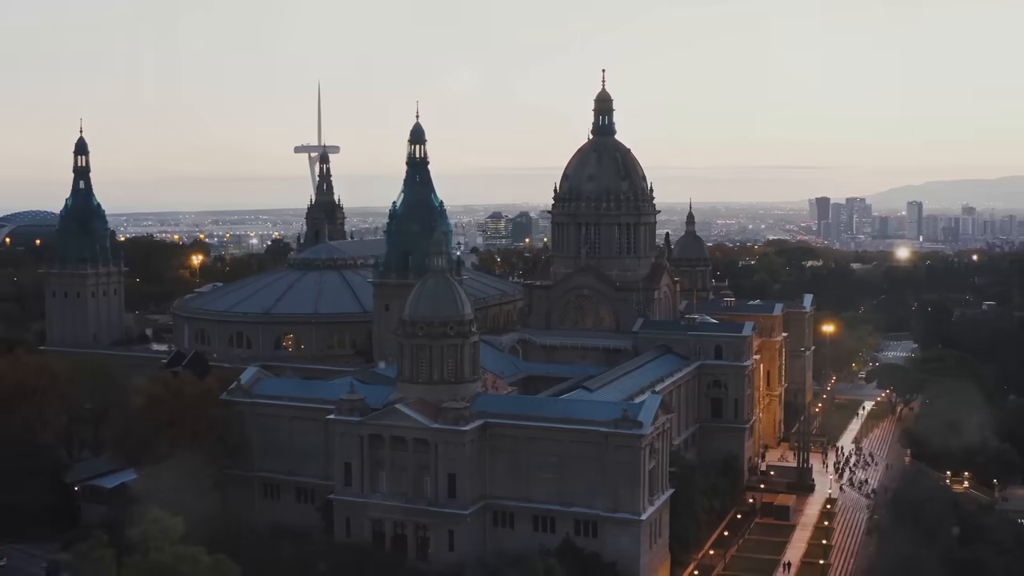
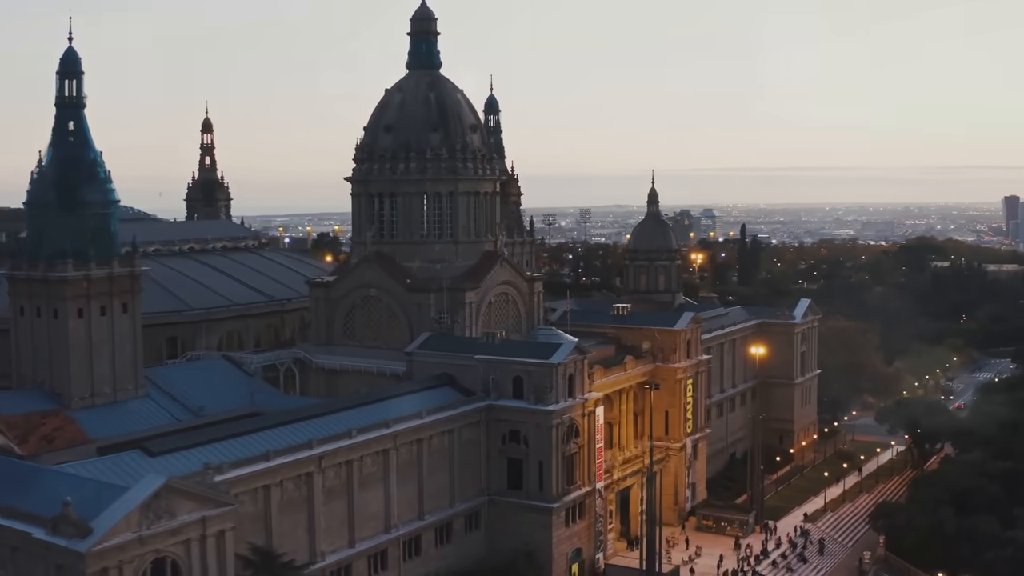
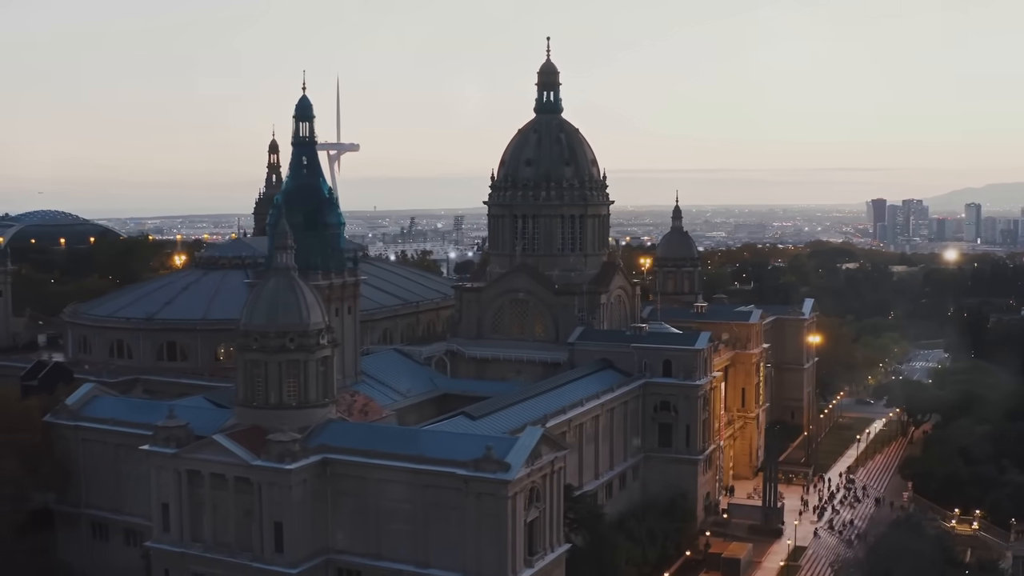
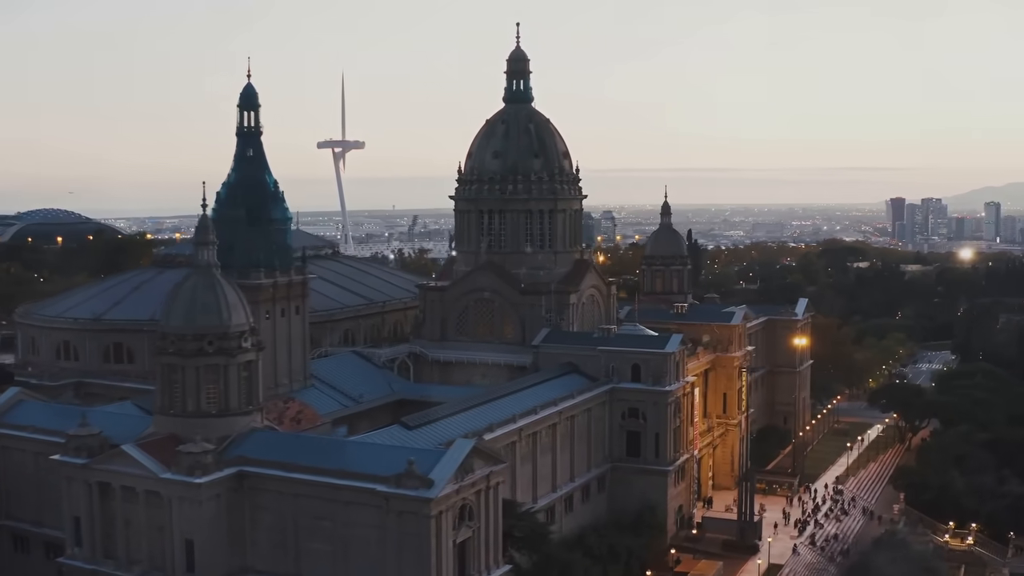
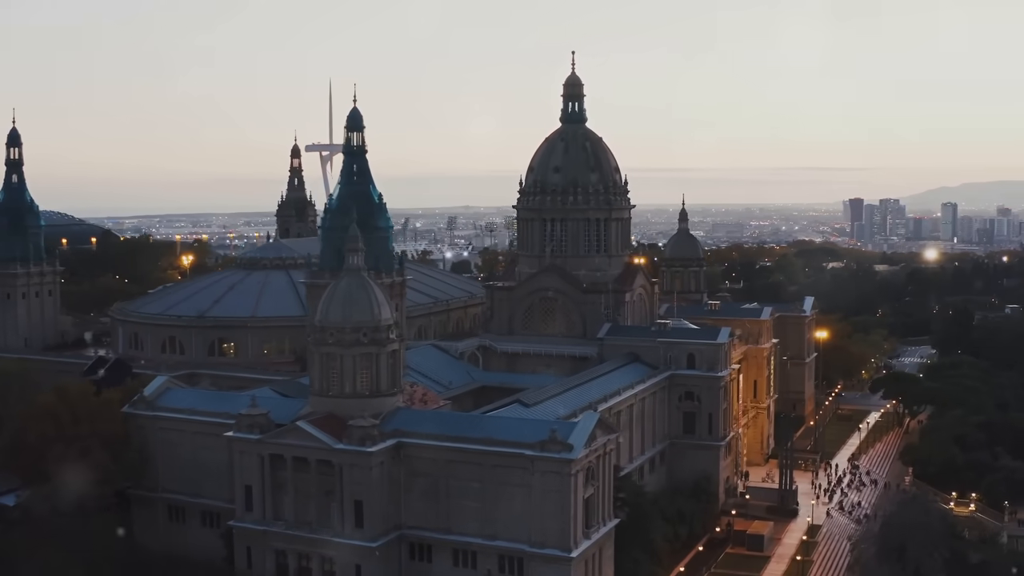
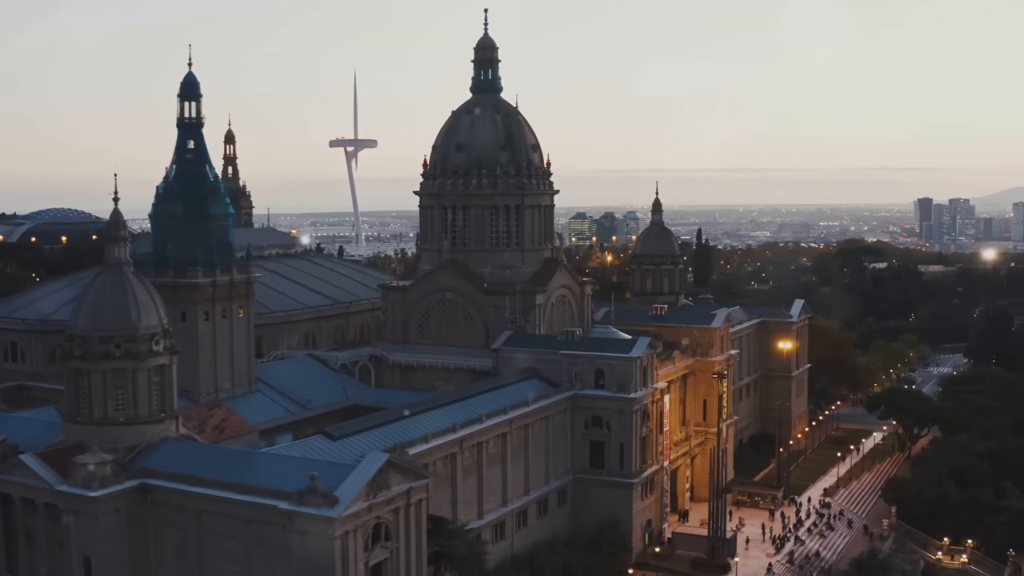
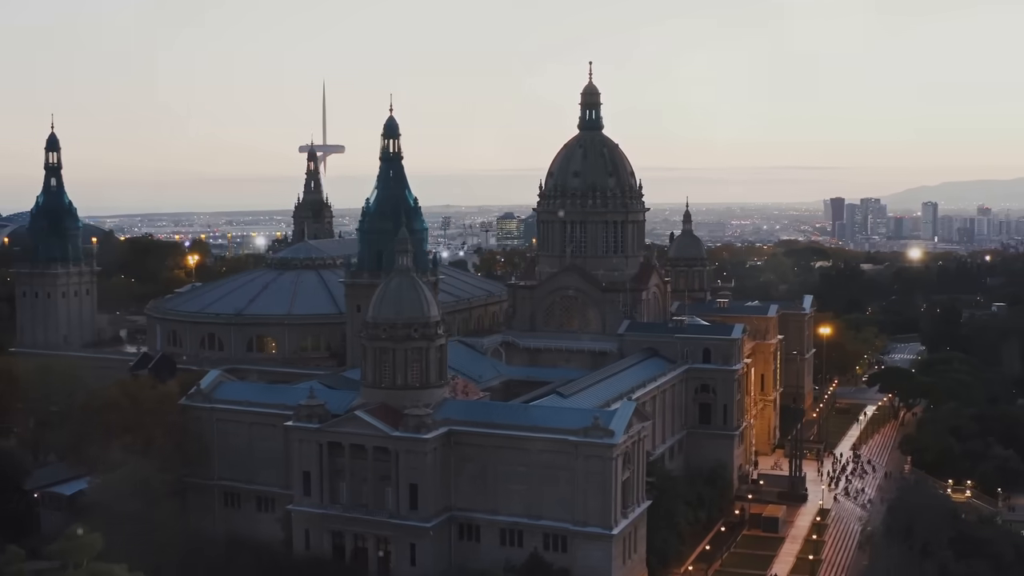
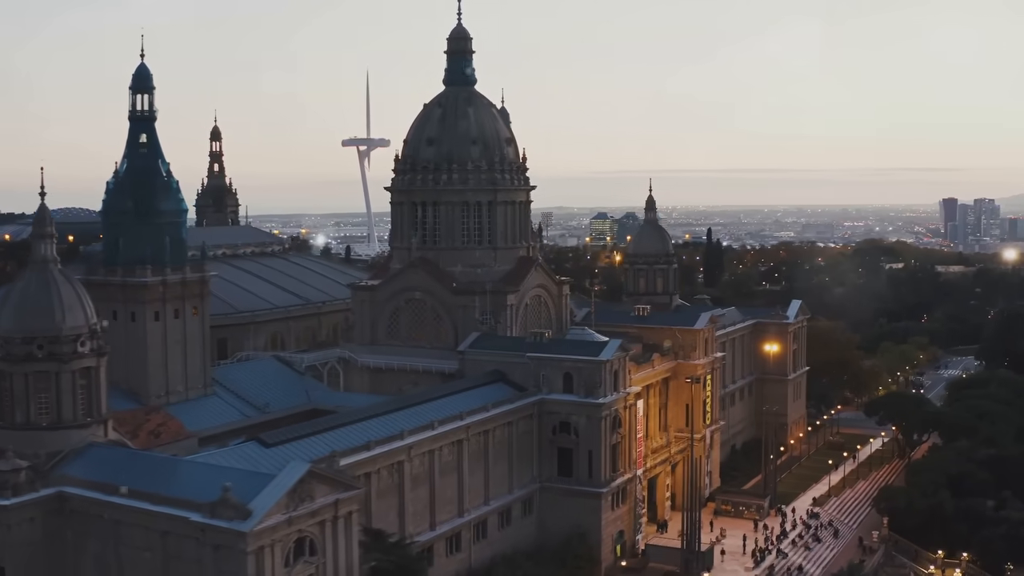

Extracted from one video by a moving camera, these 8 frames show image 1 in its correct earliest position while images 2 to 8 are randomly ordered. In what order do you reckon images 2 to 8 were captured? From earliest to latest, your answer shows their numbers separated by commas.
7, 5, 3, 4, 6, 8, 2
